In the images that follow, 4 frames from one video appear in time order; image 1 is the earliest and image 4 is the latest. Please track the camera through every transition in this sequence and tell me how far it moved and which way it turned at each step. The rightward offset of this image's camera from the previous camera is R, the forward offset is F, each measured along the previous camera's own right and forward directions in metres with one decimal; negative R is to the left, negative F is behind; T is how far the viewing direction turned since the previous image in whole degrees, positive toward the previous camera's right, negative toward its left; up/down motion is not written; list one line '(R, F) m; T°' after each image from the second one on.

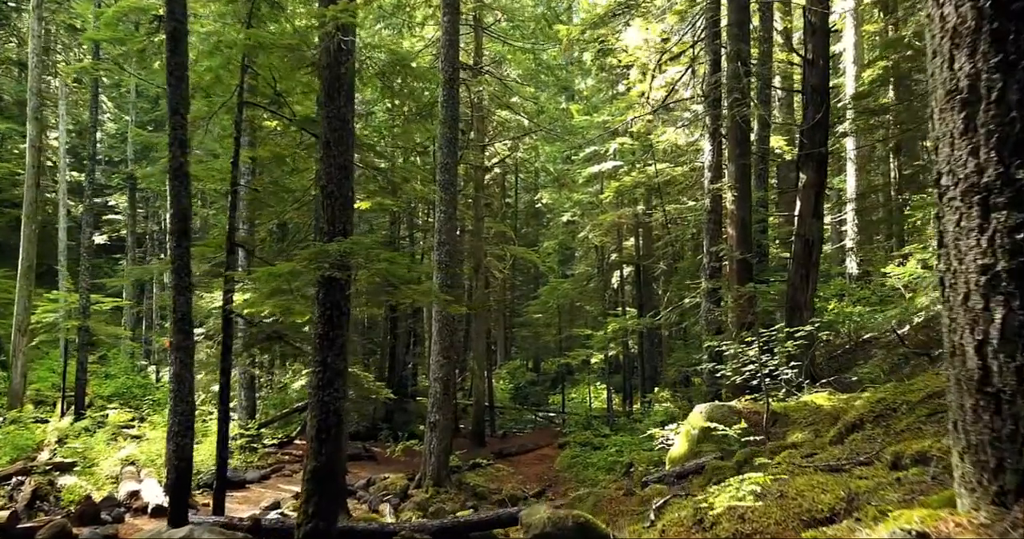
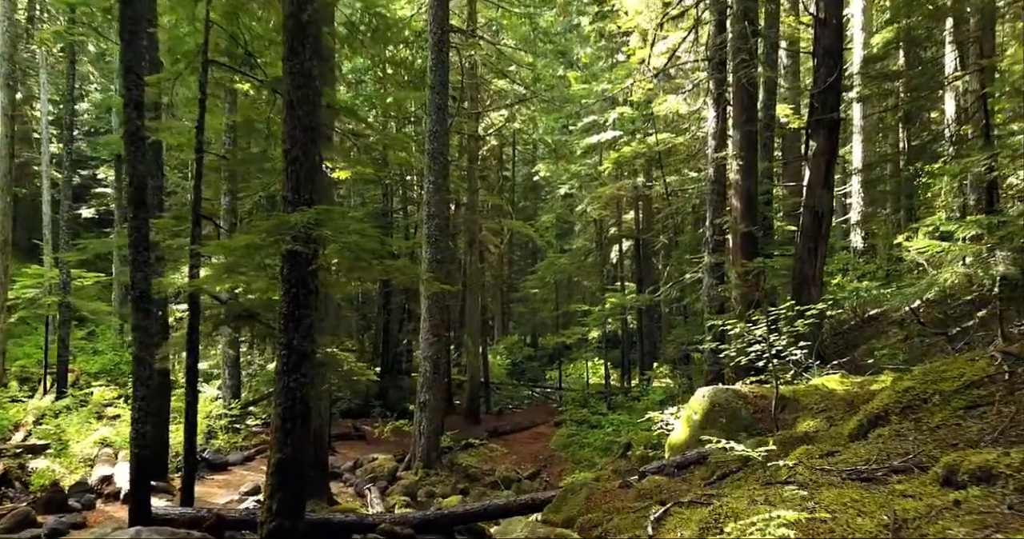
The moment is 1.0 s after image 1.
(+0.1, +0.6) m; 0°
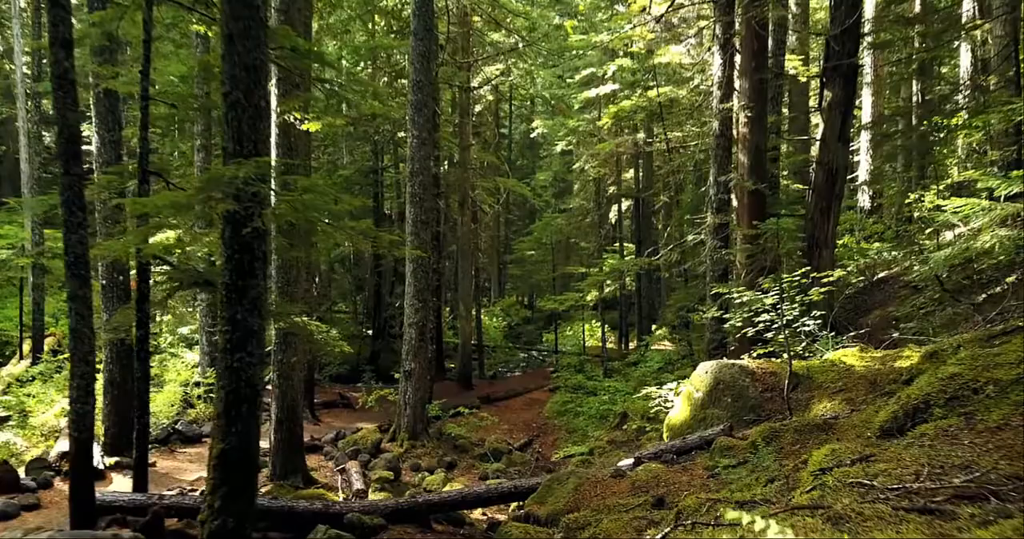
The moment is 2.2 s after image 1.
(+0.2, +0.8) m; 0°
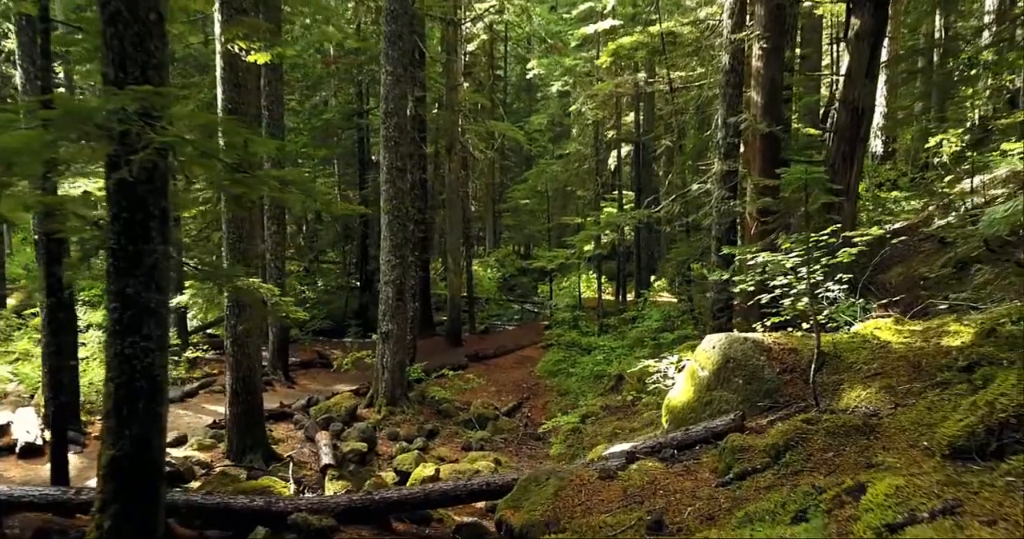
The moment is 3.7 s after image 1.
(+0.2, +1.0) m; 0°
